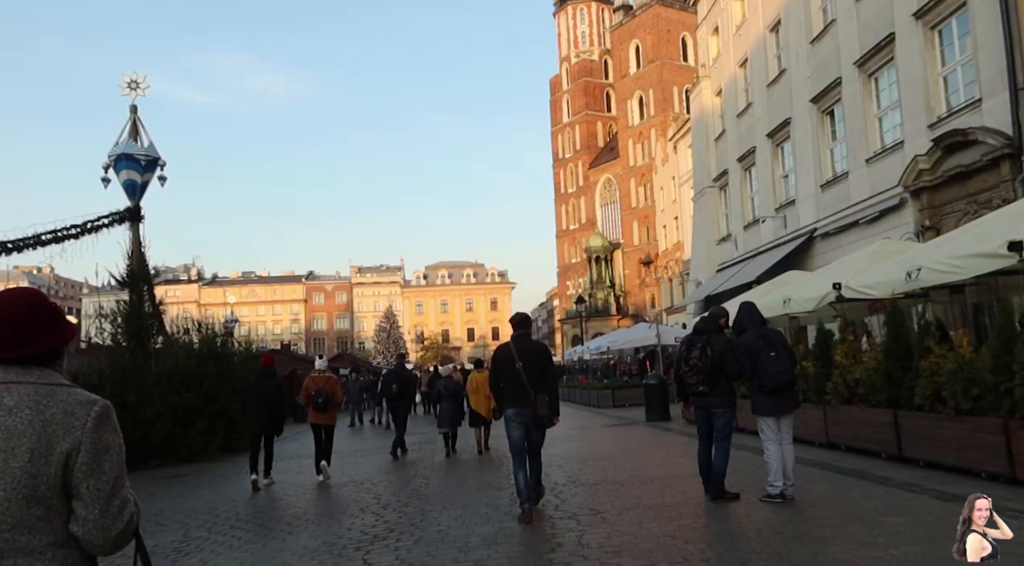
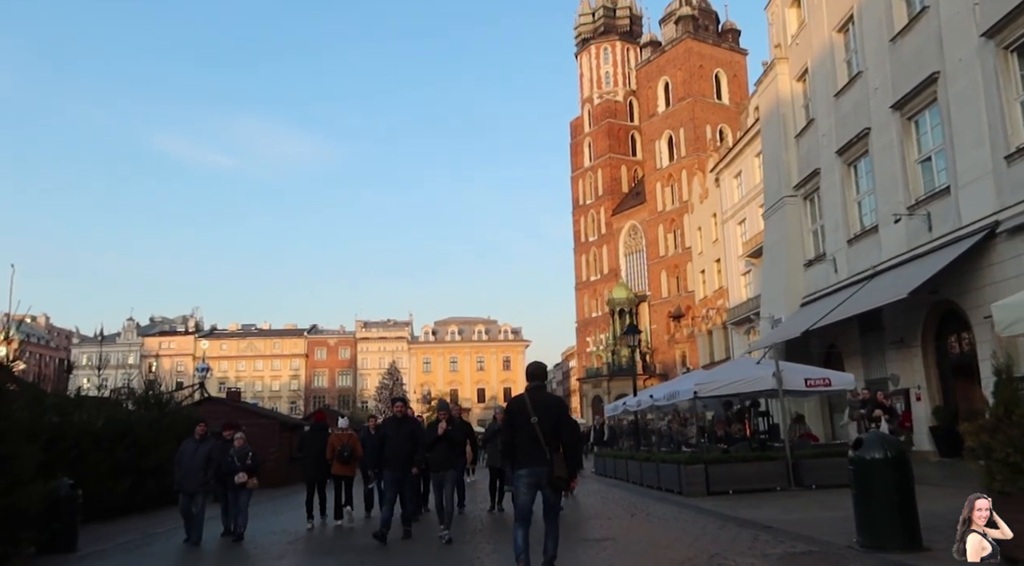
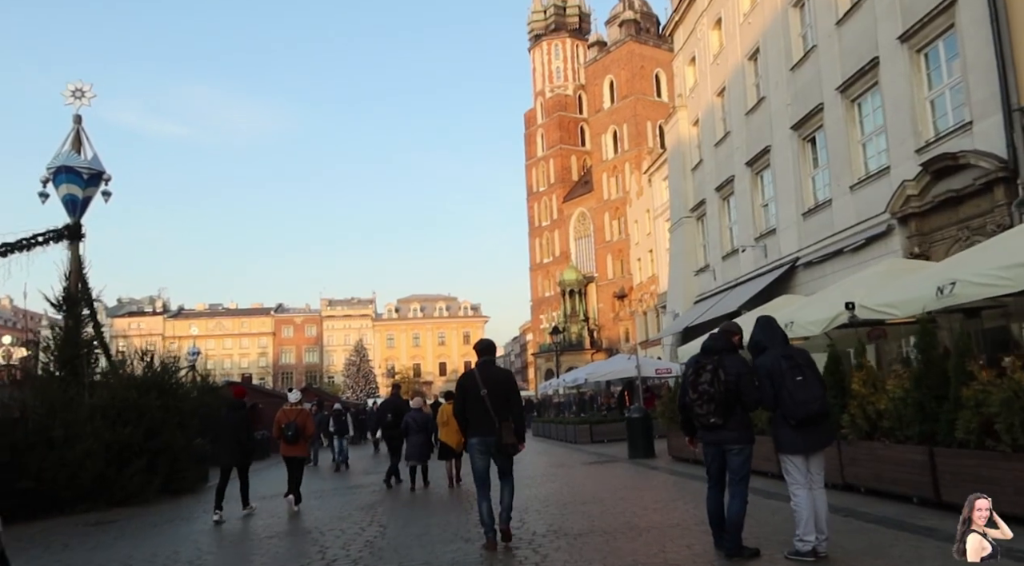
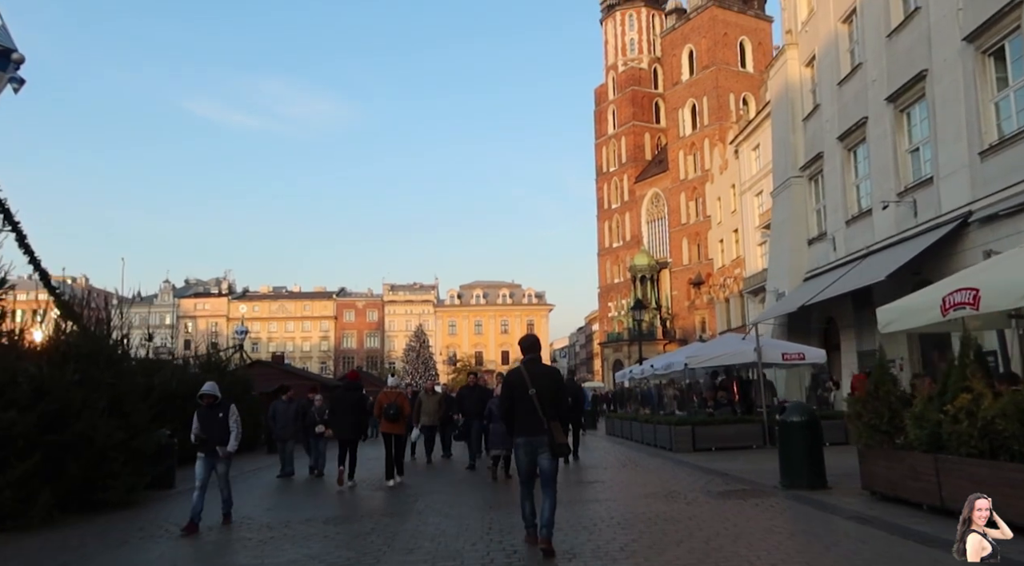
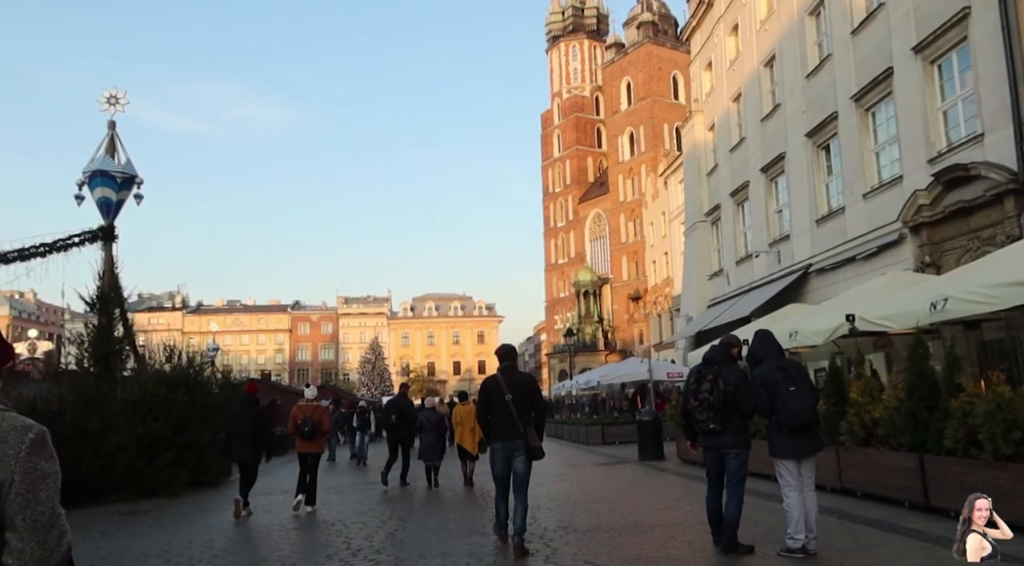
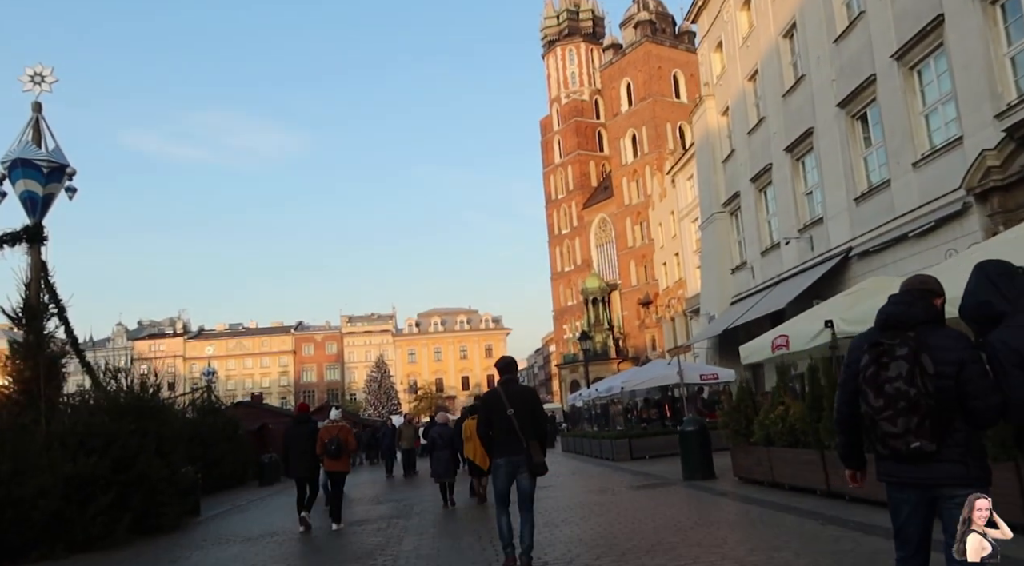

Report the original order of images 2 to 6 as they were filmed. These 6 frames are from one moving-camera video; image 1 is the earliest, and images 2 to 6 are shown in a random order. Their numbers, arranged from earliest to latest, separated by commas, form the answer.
5, 3, 6, 4, 2
